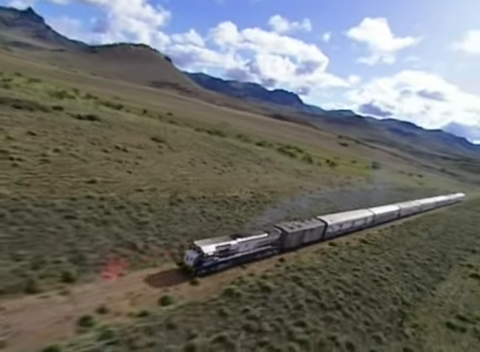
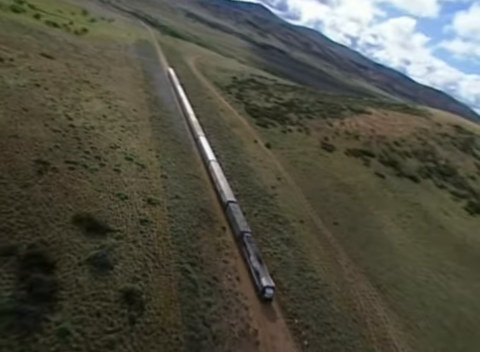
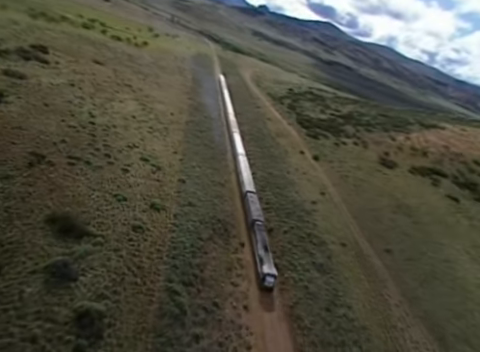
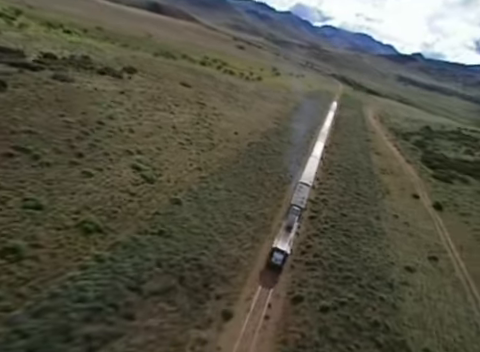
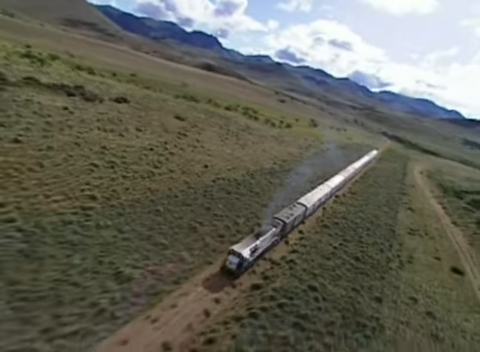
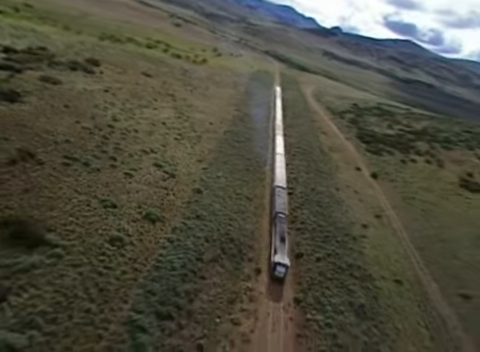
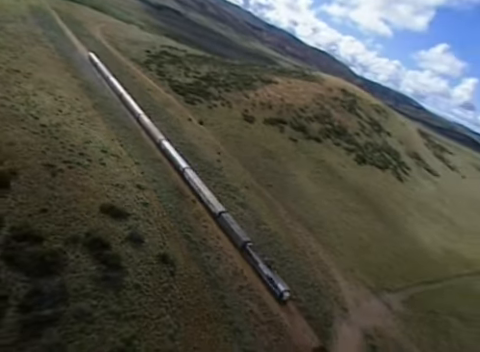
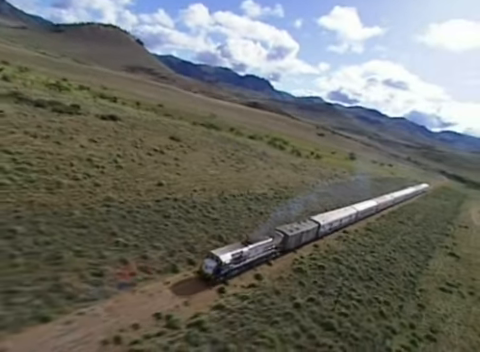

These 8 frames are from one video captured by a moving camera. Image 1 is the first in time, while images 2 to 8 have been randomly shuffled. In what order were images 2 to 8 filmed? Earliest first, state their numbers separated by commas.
8, 5, 4, 6, 3, 2, 7
